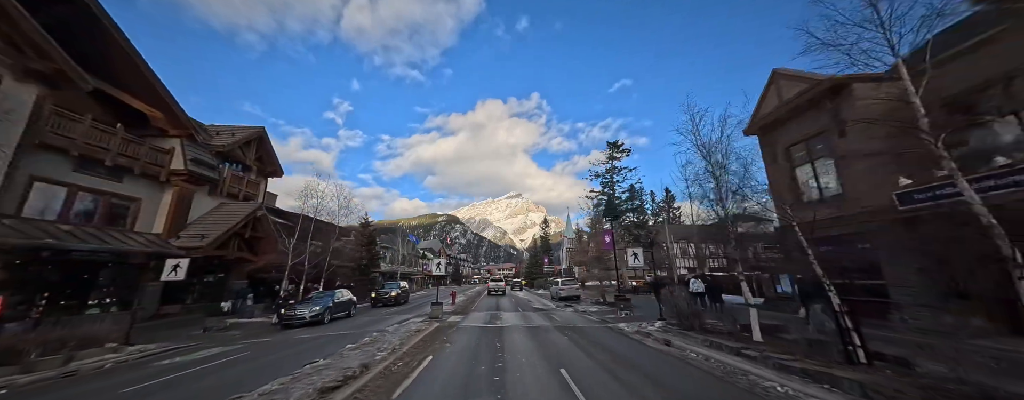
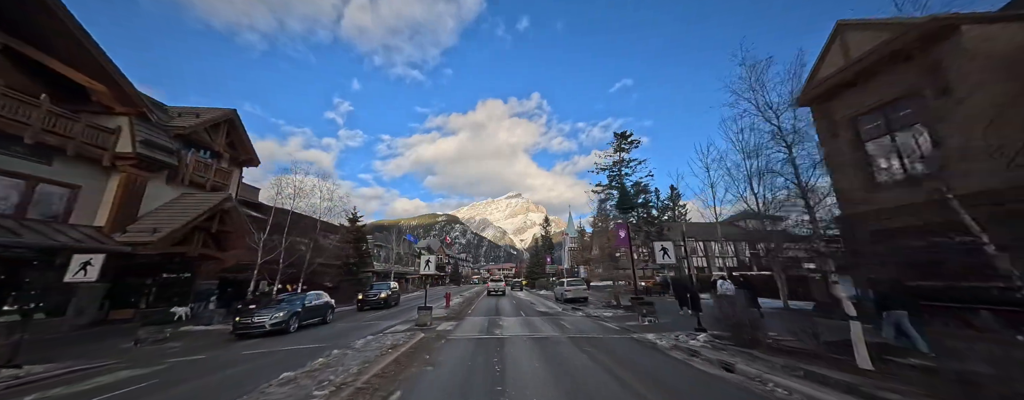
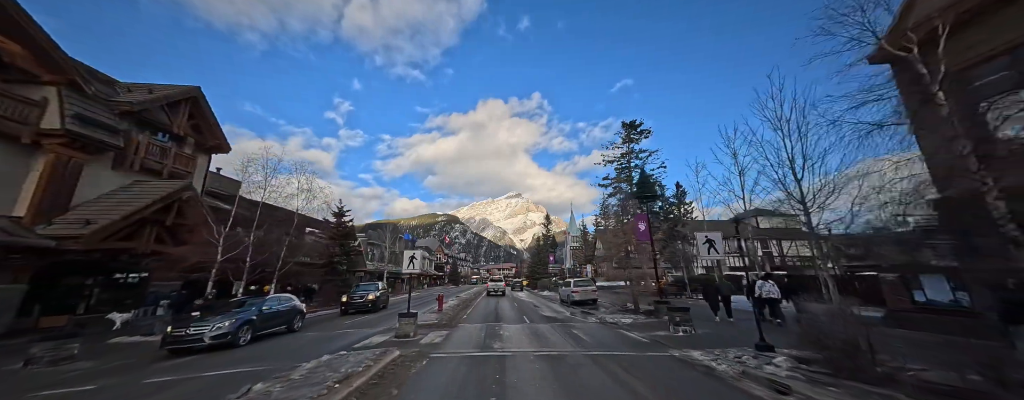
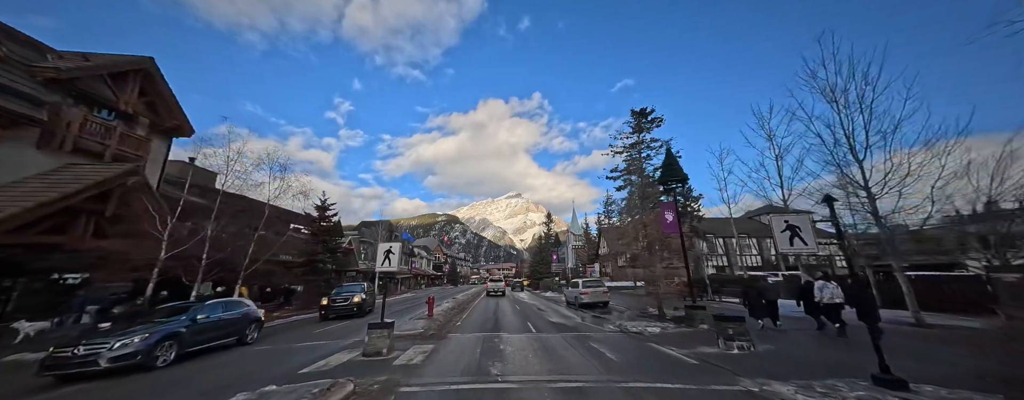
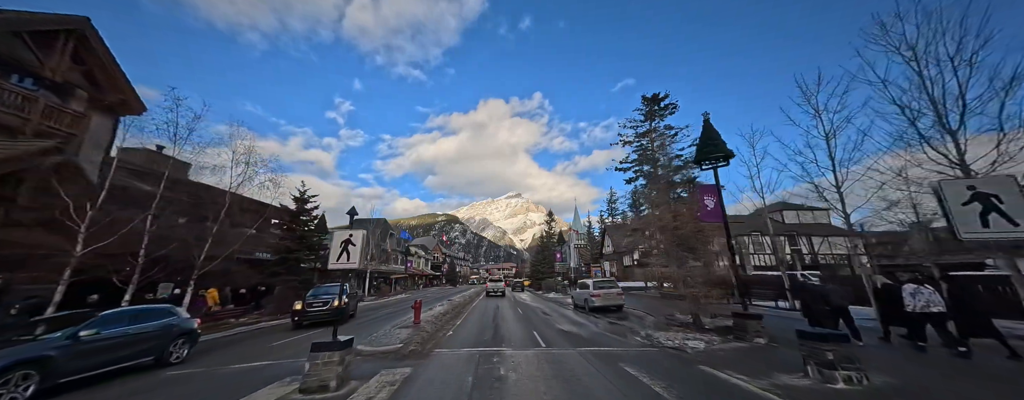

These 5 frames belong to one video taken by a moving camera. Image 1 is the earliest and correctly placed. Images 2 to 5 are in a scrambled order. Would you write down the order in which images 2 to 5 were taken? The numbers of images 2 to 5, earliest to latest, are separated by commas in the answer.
2, 3, 4, 5
